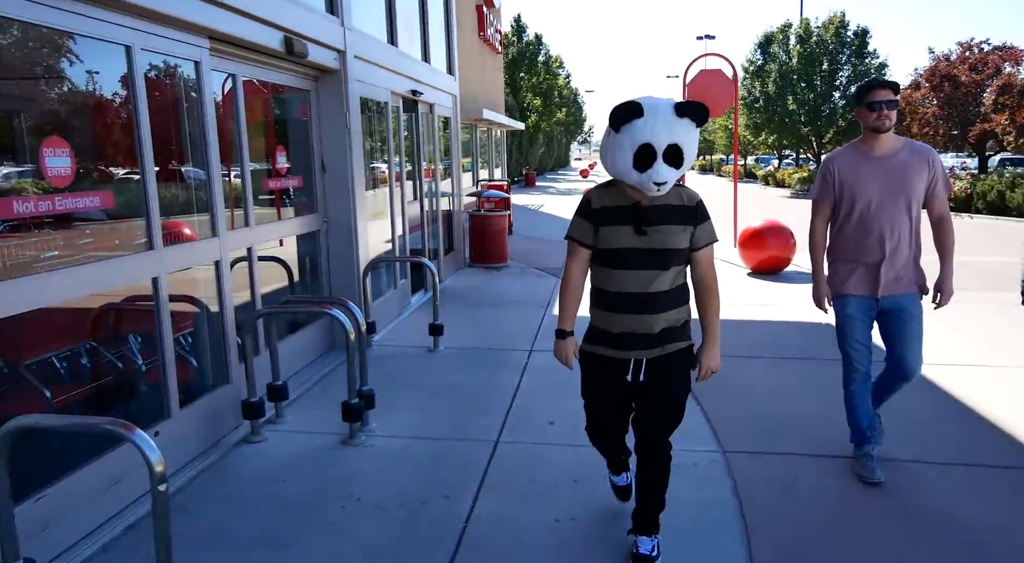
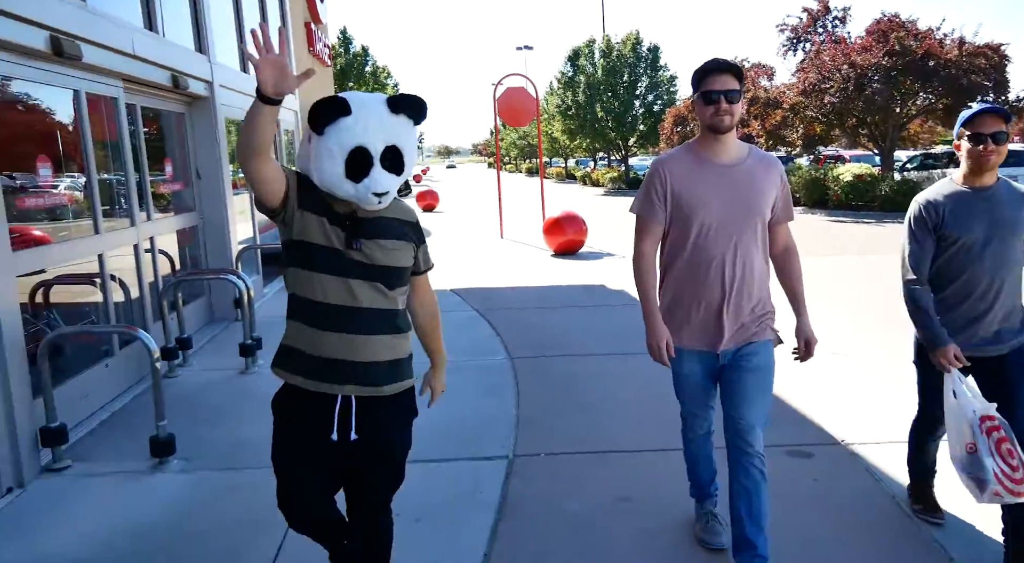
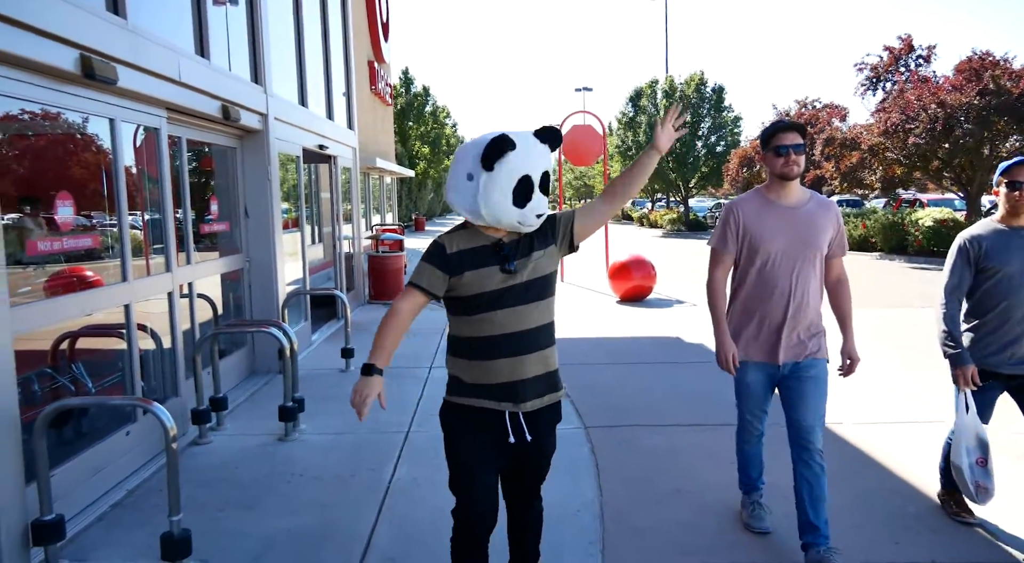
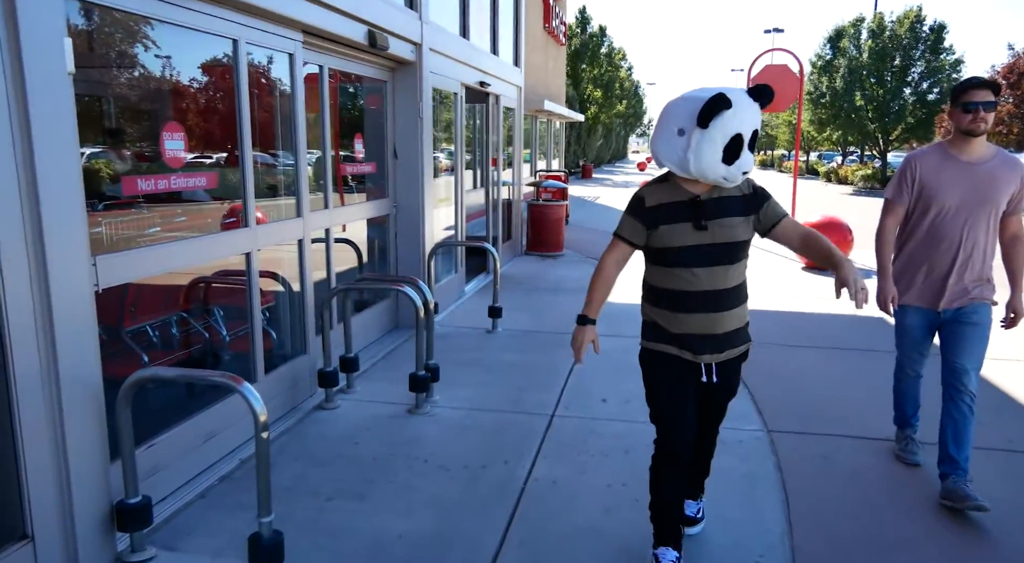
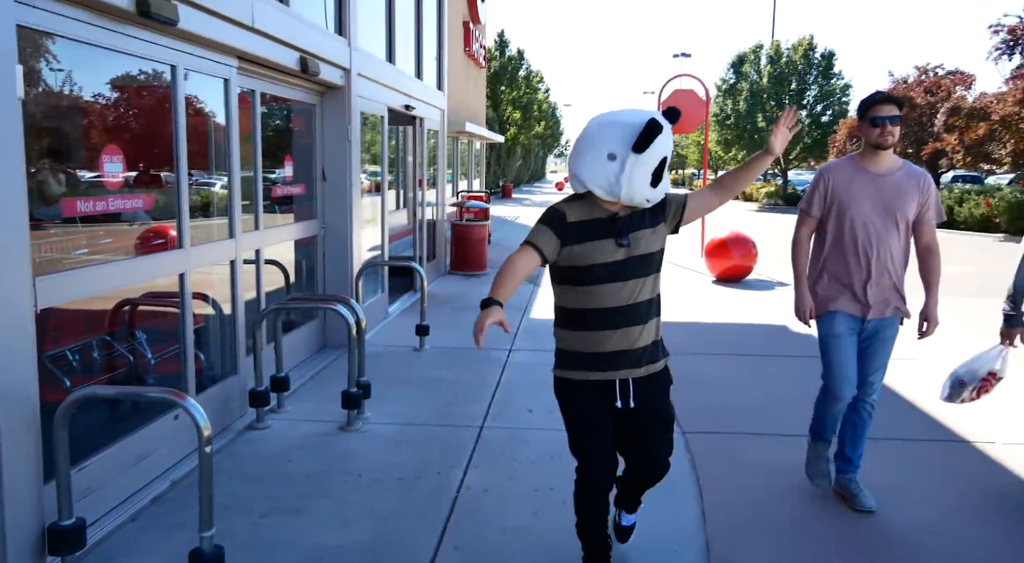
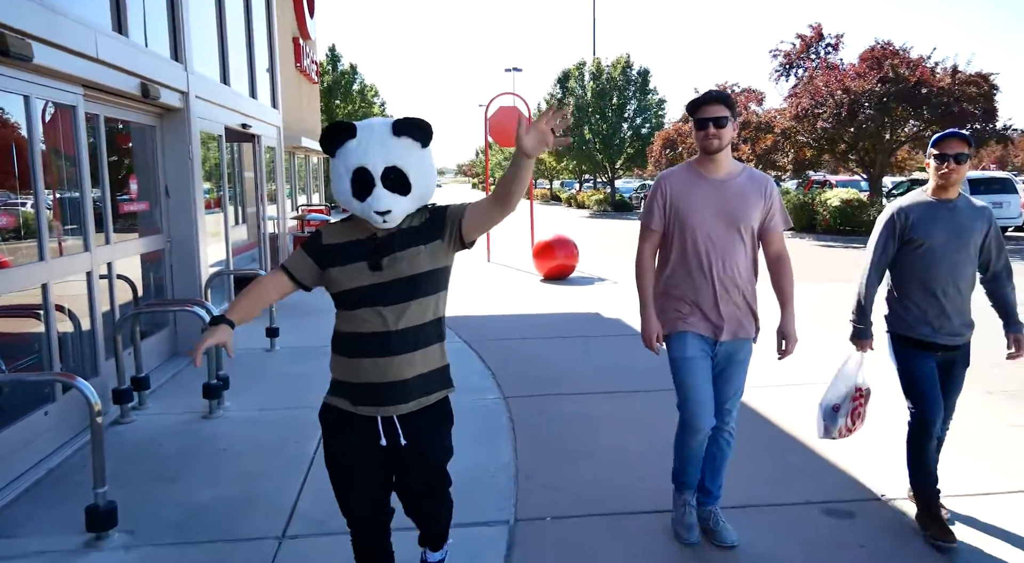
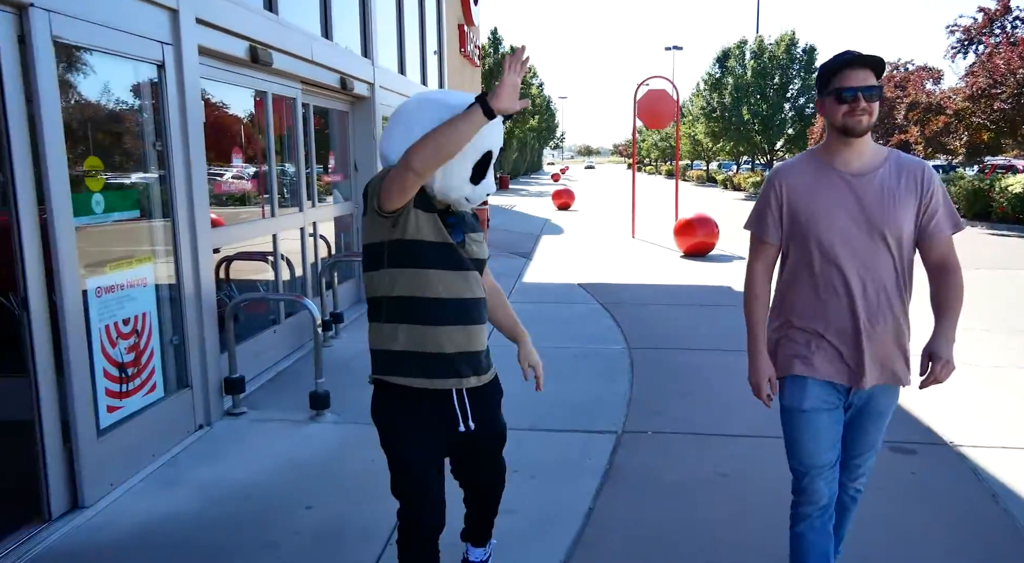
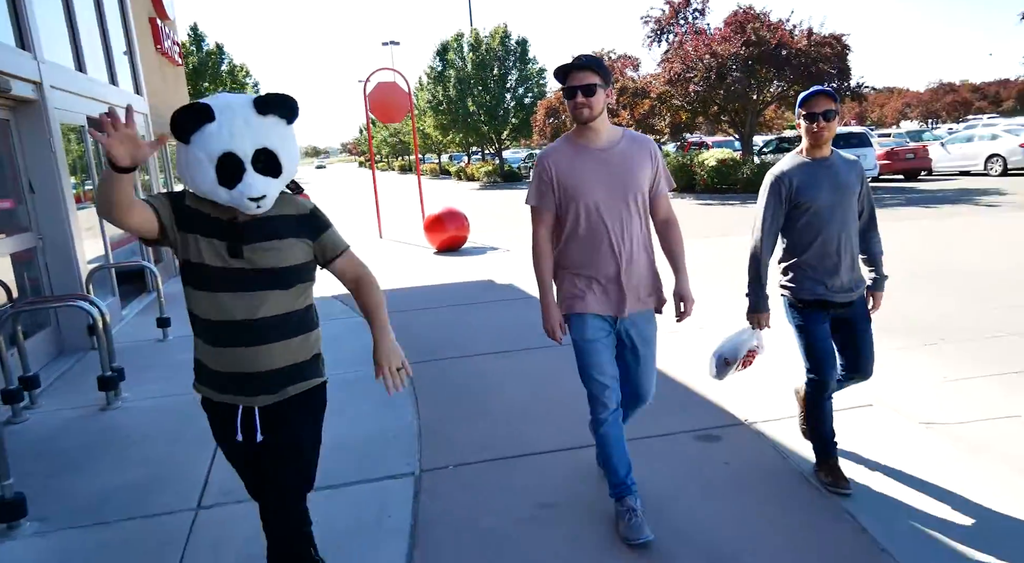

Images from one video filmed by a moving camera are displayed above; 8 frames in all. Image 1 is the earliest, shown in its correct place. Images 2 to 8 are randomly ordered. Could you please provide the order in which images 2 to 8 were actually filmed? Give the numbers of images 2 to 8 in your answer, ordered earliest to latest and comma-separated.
4, 5, 3, 6, 8, 2, 7
